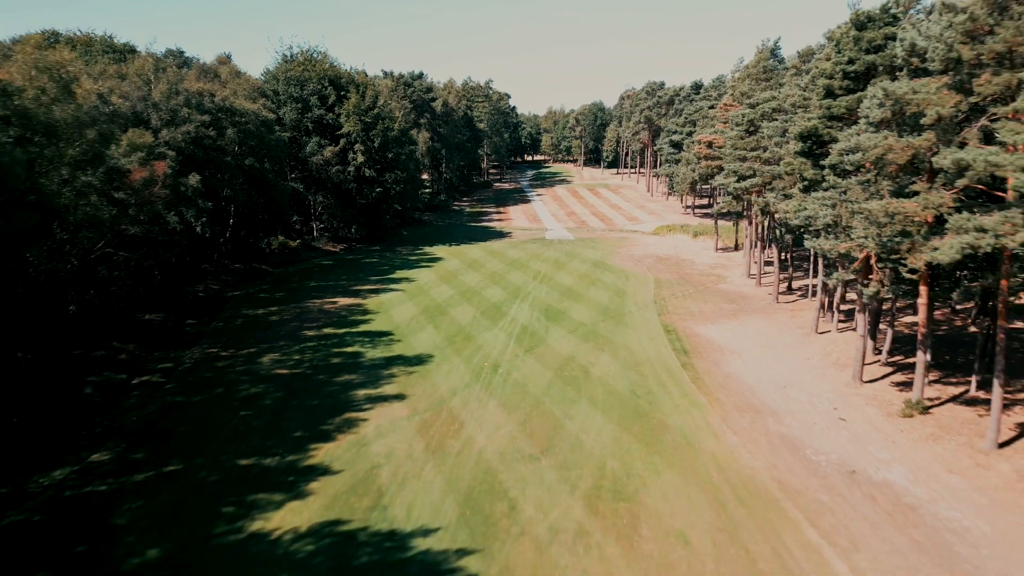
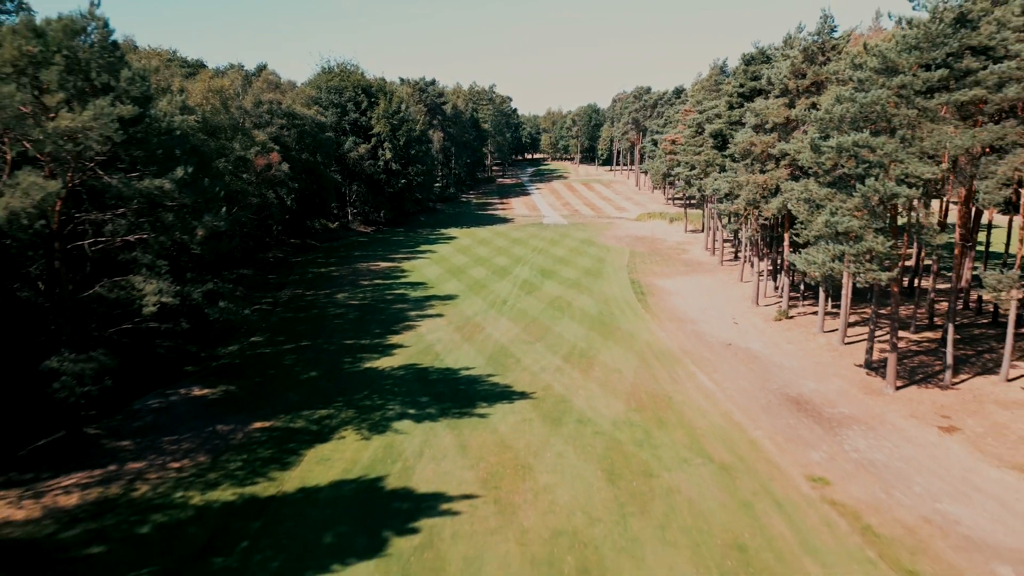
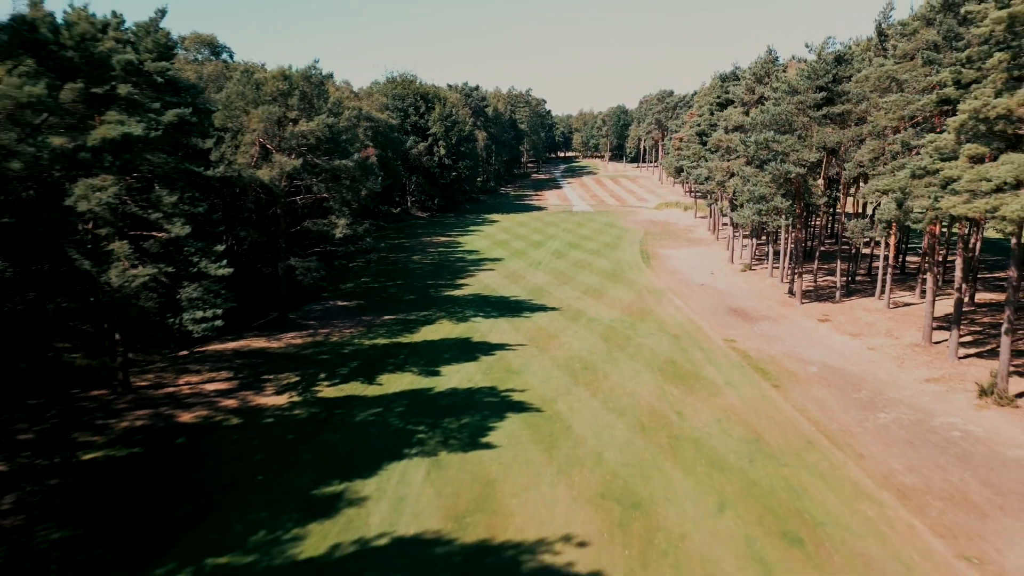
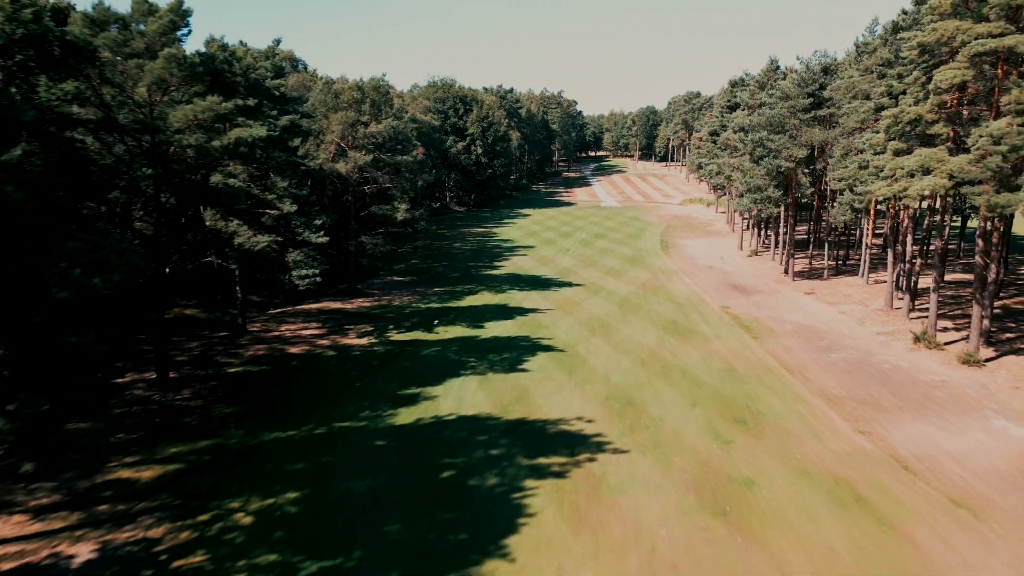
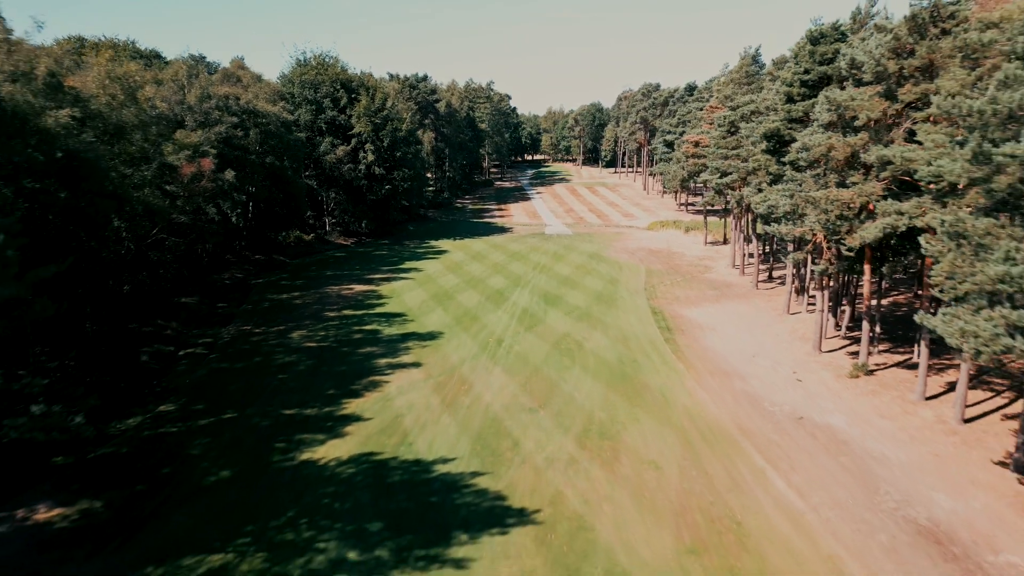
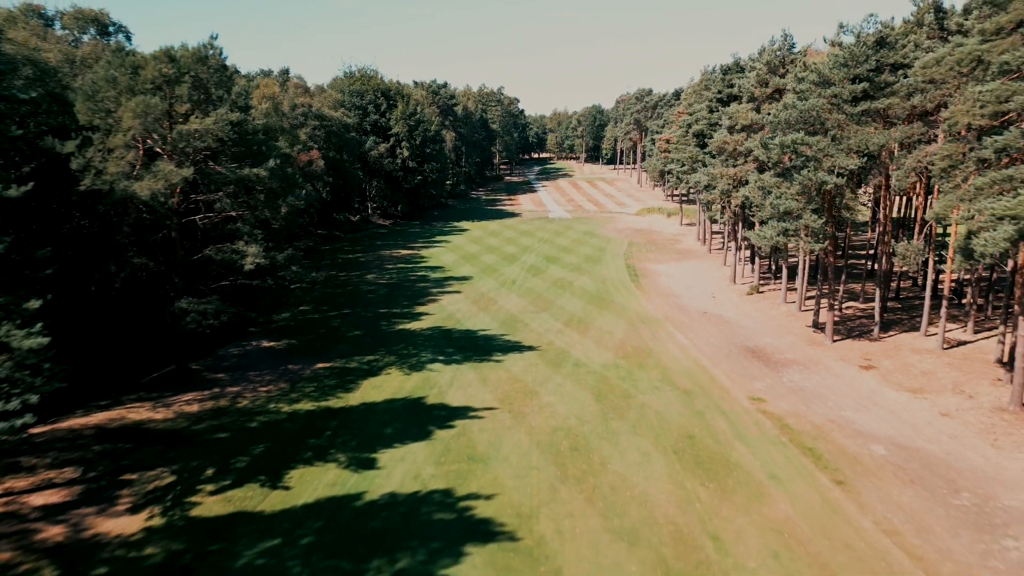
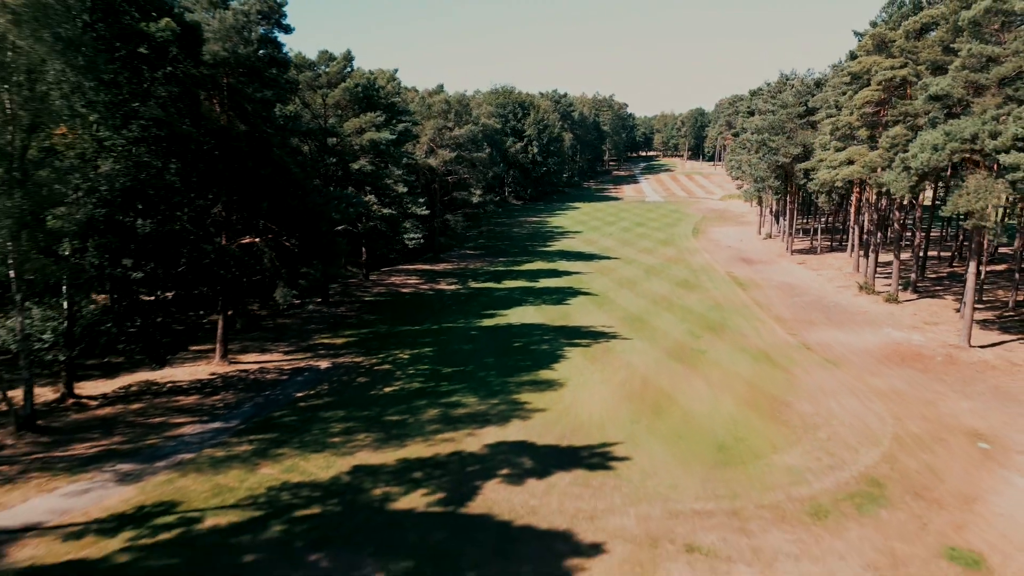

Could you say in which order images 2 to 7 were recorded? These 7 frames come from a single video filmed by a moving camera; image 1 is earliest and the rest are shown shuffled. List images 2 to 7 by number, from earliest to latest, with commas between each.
5, 2, 6, 3, 4, 7
